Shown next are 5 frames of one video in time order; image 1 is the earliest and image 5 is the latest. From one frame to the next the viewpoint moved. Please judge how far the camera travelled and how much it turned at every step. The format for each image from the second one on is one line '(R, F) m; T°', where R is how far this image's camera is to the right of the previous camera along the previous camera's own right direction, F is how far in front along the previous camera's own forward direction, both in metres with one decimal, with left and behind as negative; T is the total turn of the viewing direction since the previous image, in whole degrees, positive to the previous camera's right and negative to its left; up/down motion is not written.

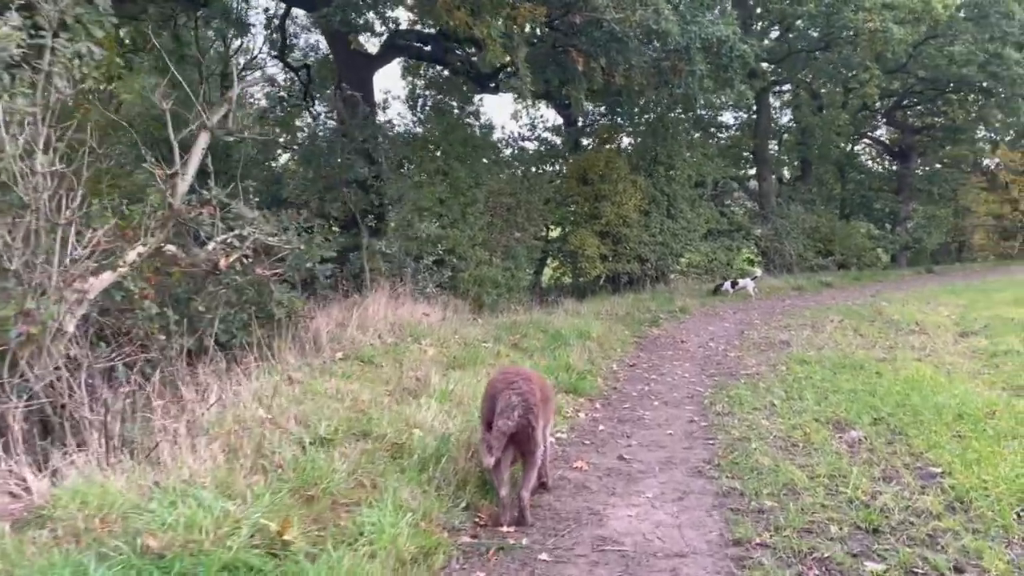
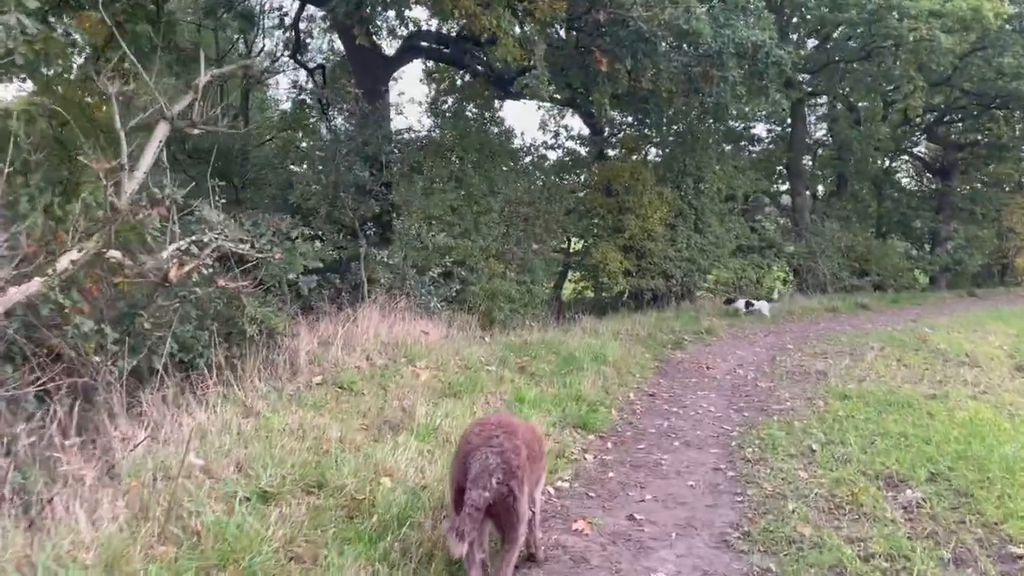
(+0.2, +0.8) m; -2°
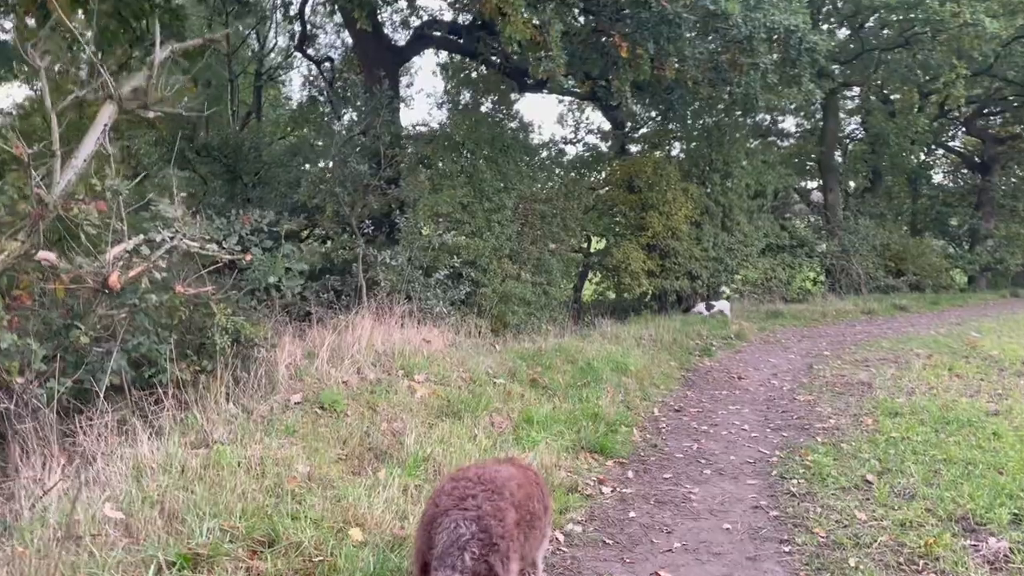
(+0.1, +0.8) m; -2°
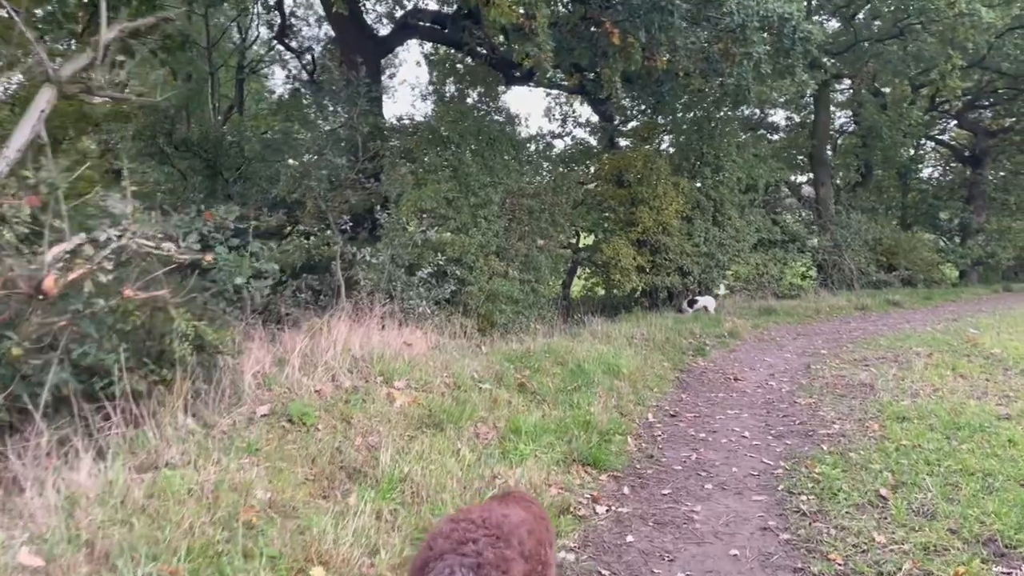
(0.0, +0.4) m; +1°
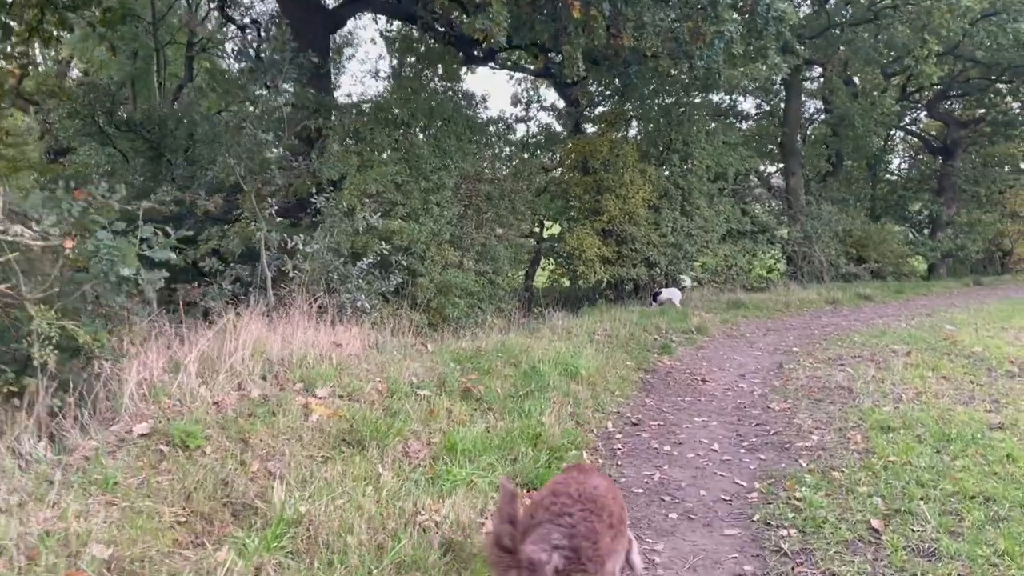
(+0.2, +0.8) m; +2°
